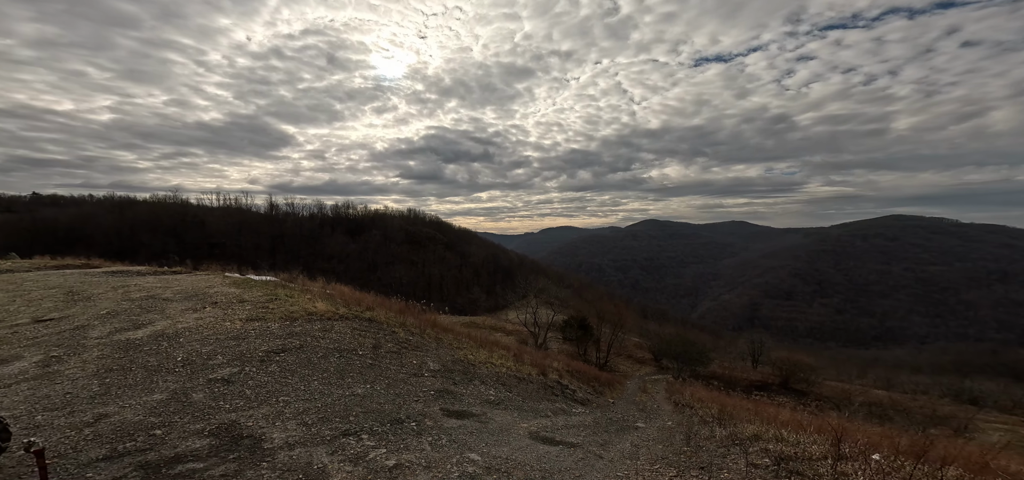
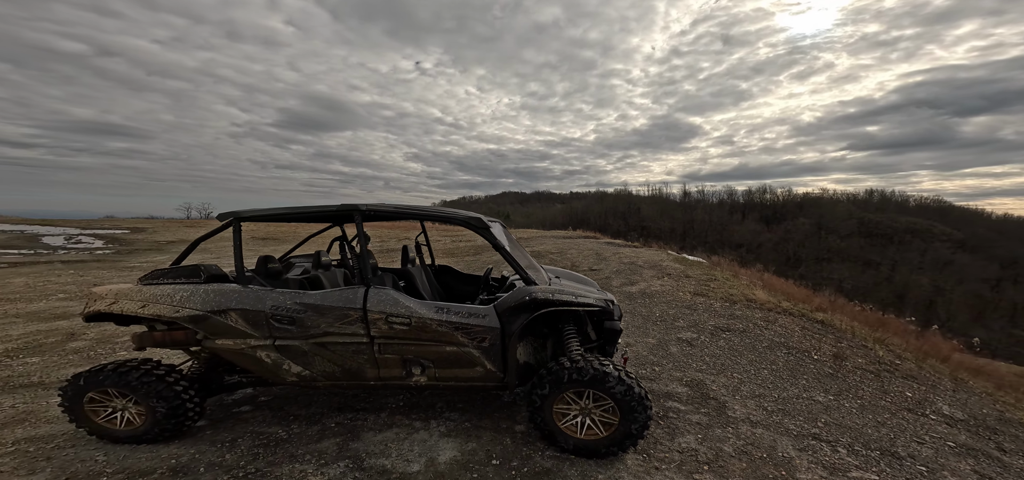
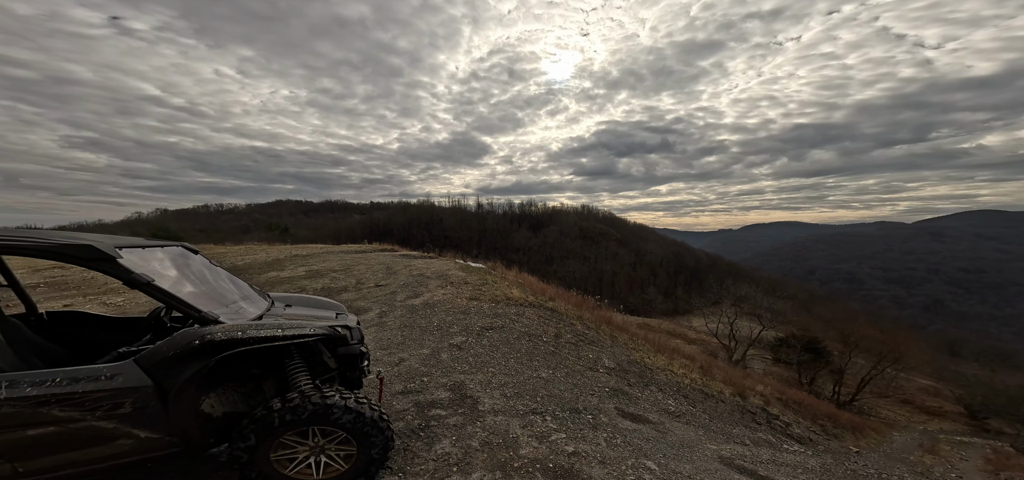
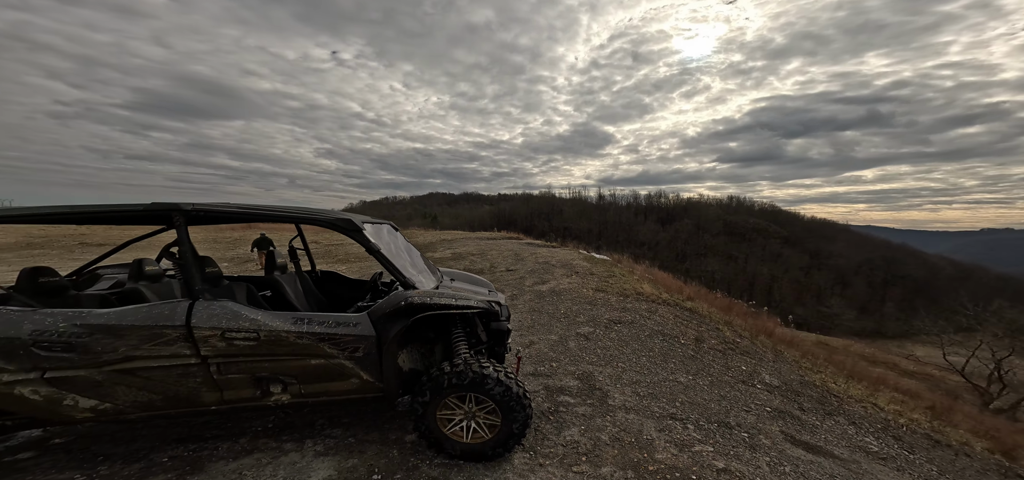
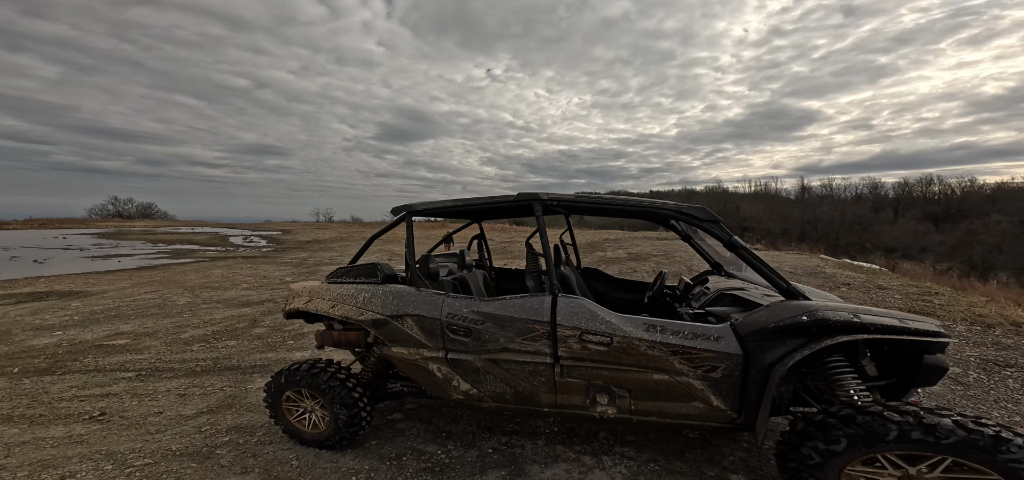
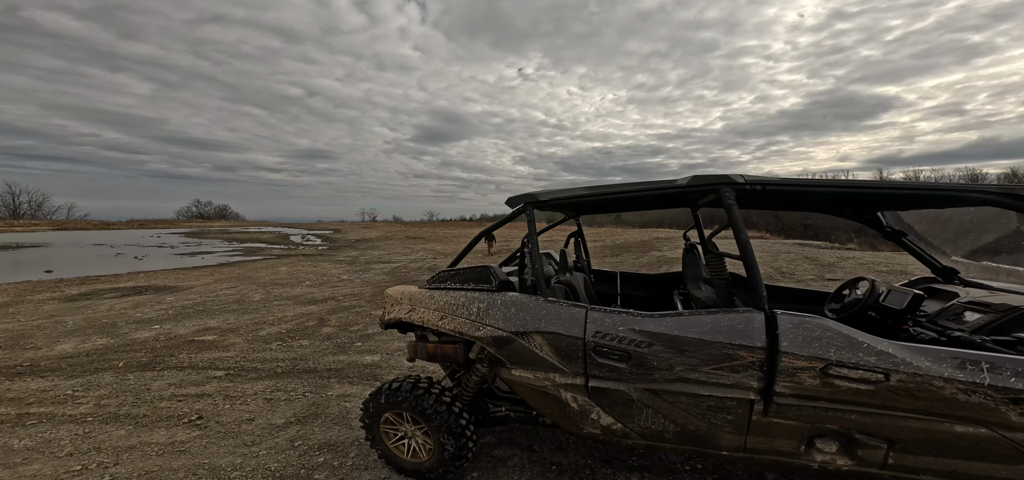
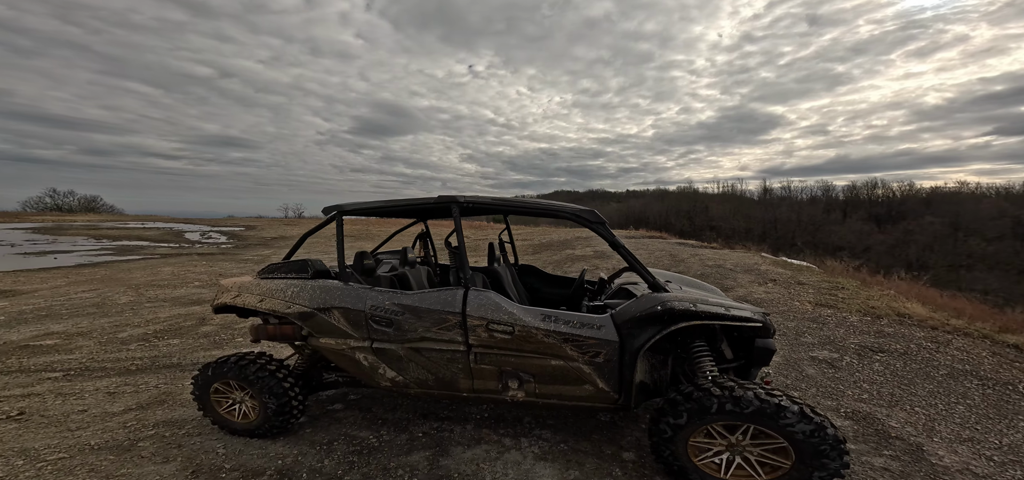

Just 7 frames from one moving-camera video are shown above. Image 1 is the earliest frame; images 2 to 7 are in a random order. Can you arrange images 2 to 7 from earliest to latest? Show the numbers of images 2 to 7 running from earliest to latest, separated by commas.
3, 4, 2, 7, 5, 6
